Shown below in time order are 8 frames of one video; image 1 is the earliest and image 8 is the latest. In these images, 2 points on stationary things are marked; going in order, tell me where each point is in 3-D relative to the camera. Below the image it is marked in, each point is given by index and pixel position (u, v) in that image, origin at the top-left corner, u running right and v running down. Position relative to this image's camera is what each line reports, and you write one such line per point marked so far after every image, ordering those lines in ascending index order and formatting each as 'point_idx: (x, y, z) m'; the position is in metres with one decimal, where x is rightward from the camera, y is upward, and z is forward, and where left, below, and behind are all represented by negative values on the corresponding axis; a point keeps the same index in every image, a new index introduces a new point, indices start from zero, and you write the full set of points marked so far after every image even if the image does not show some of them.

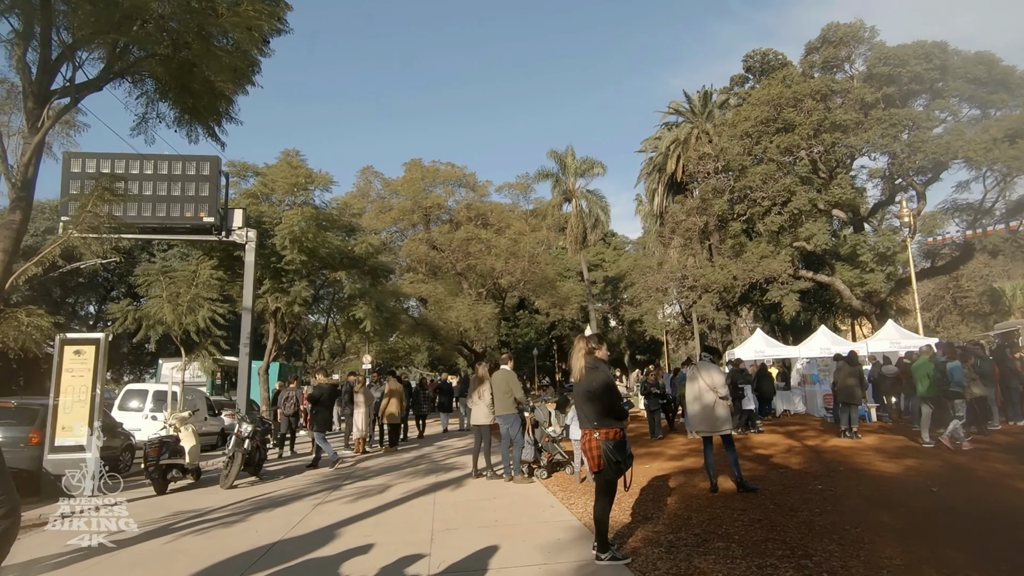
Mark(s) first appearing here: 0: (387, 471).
0: (-1.9, -2.8, +11.0) m
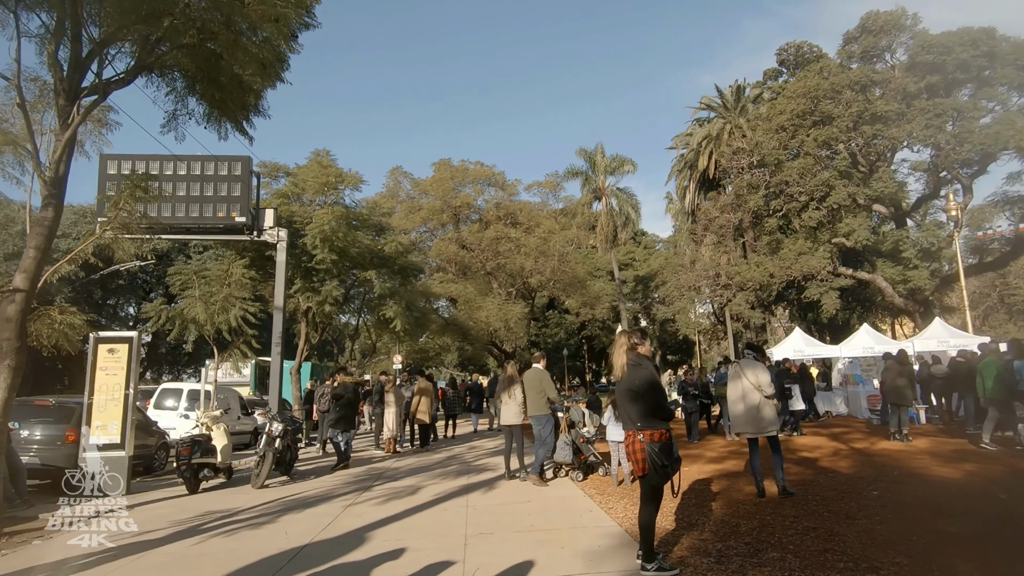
0: (-1.4, -2.8, +10.9) m
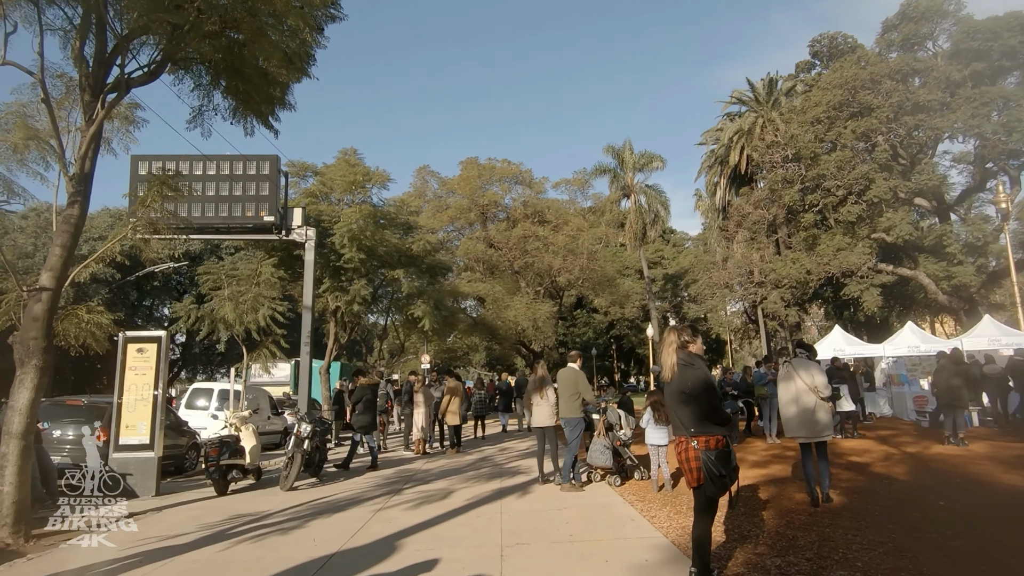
0: (-0.9, -2.8, +10.6) m
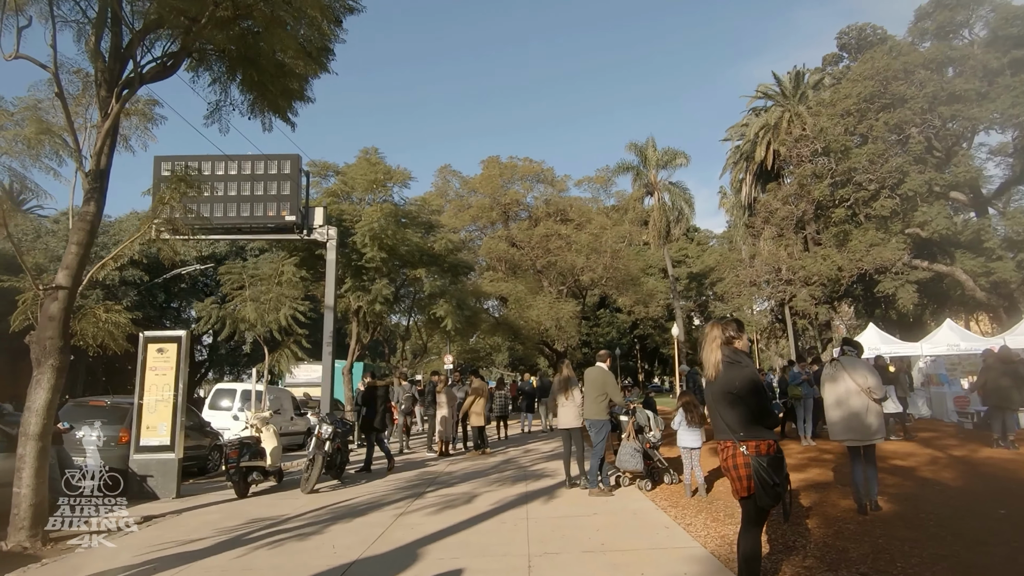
0: (-0.5, -2.7, +10.3) m
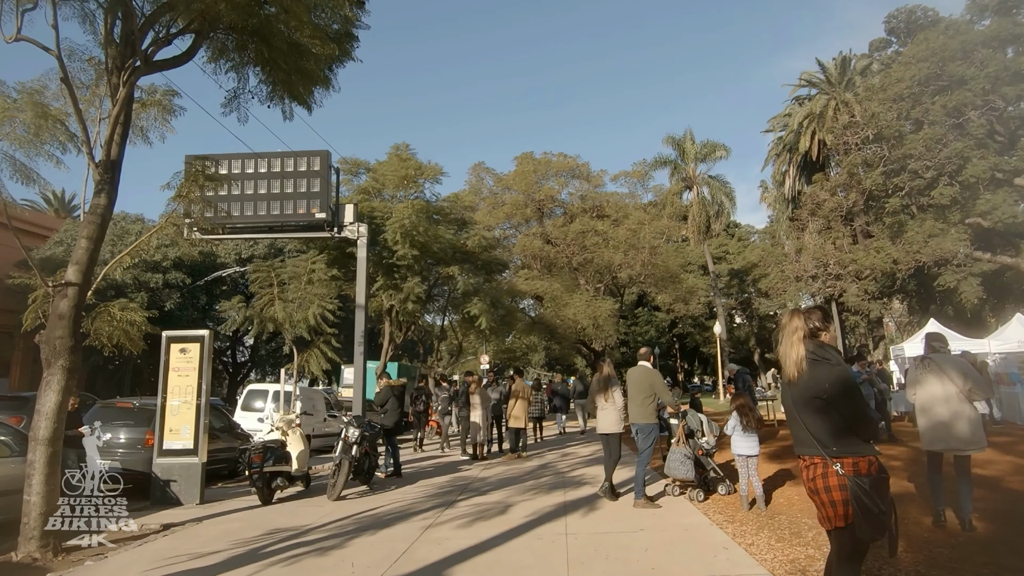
0: (0.0, -2.7, +9.7) m
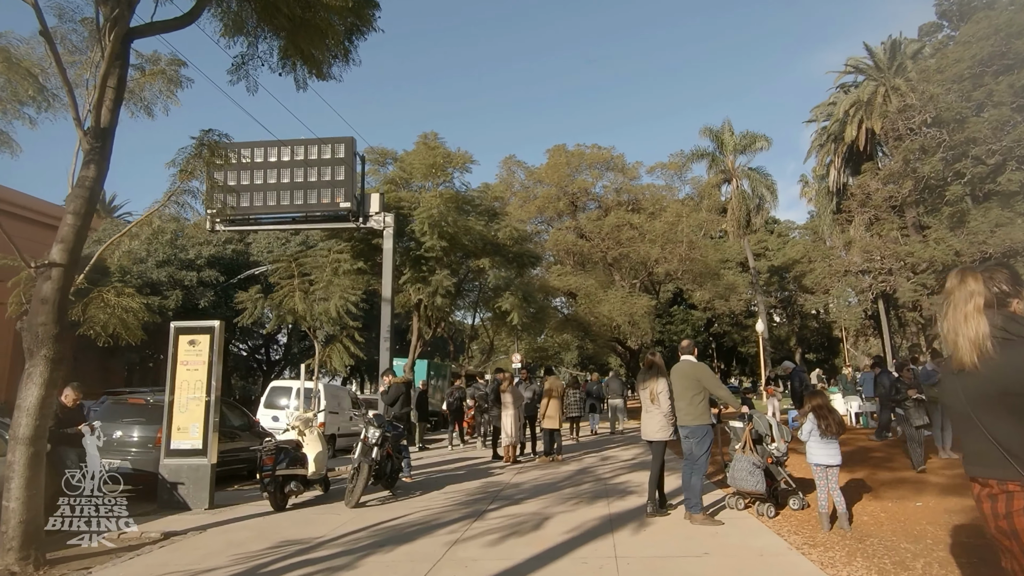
0: (+0.4, -2.5, +8.8) m
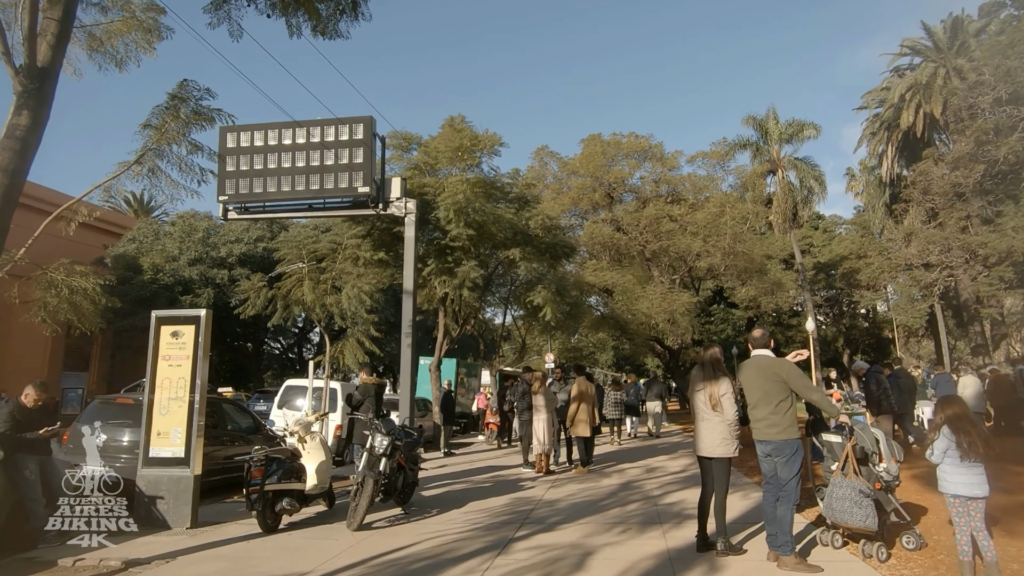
0: (+0.8, -2.3, +7.4) m
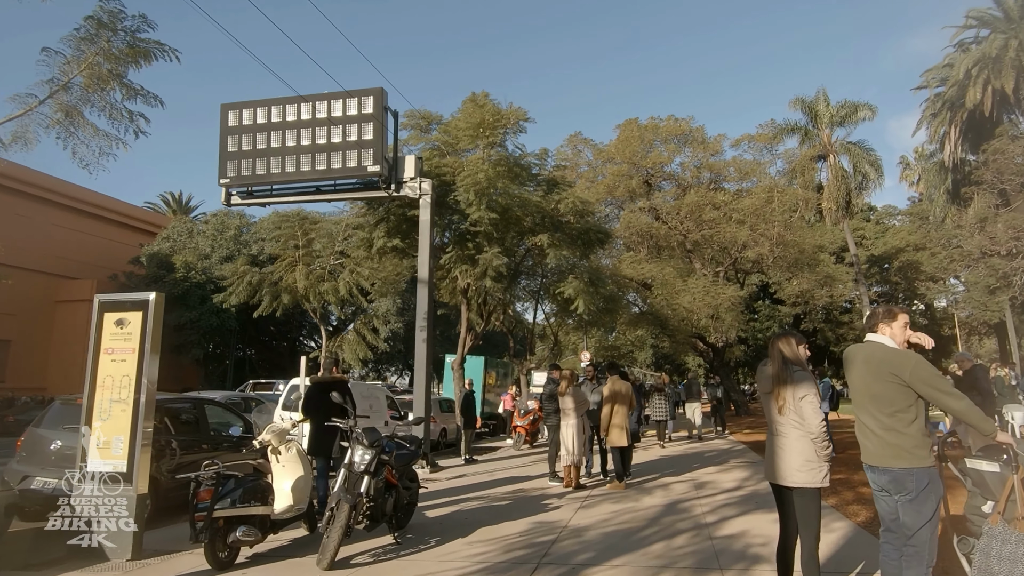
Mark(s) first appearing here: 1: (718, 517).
0: (+0.9, -2.1, +5.8) m
1: (+2.0, -2.2, +7.0) m
